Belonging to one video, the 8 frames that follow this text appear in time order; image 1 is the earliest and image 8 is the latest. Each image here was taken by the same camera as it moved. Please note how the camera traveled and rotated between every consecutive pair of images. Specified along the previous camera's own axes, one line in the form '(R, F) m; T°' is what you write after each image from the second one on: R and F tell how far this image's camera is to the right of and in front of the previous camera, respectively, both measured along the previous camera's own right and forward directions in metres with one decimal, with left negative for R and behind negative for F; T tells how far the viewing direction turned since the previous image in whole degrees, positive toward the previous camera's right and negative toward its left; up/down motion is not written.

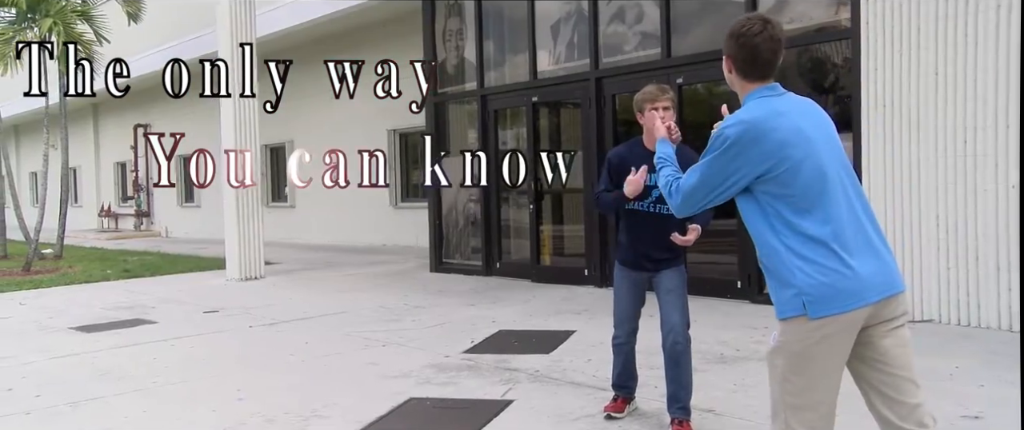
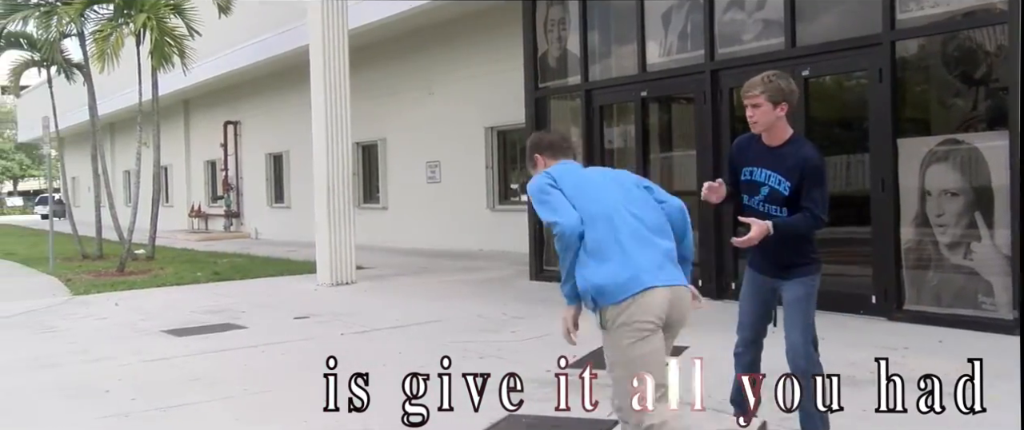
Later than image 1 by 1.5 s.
(-0.2, +0.9) m; -5°
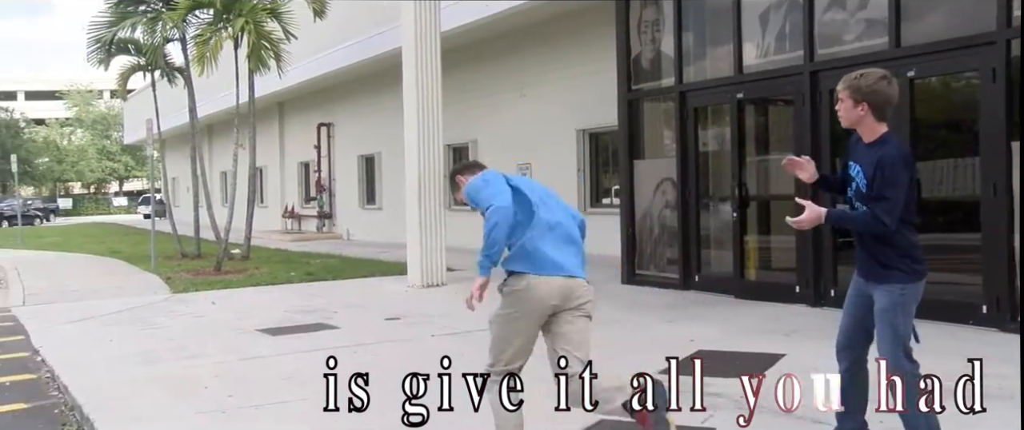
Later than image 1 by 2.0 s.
(-0.3, +0.1) m; -4°
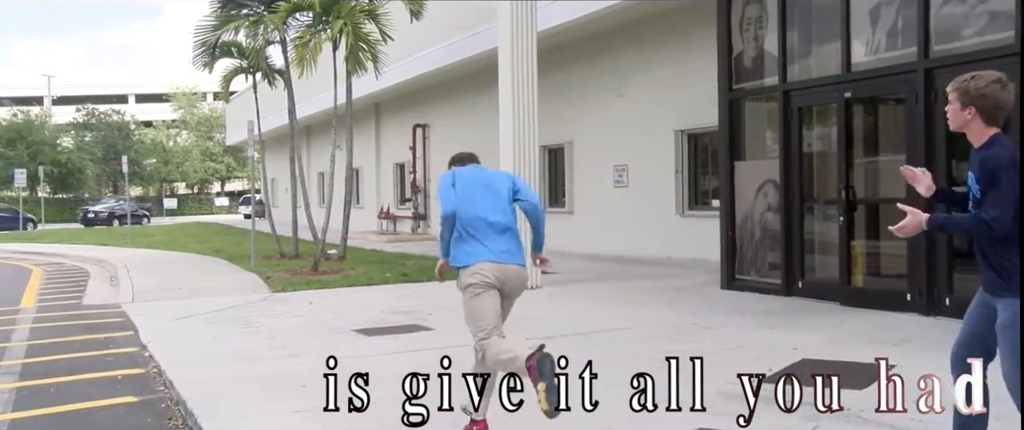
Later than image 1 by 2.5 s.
(-0.2, +0.1) m; -5°
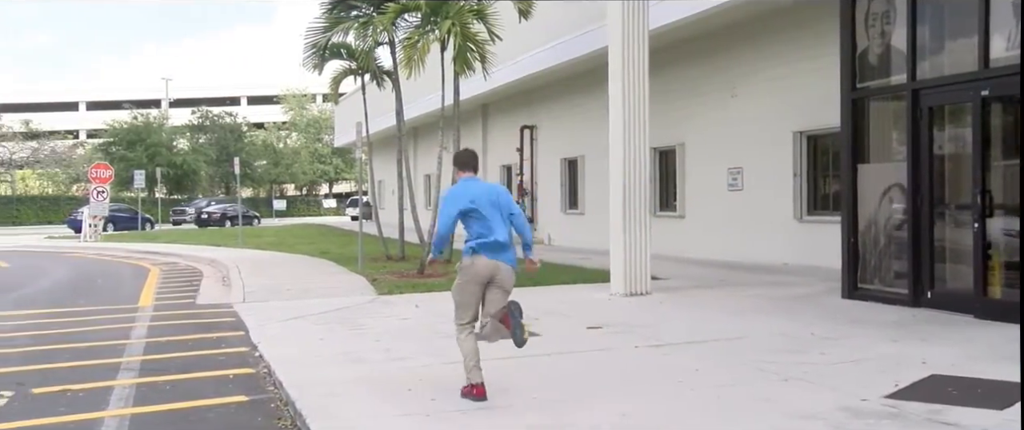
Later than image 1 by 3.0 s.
(-0.2, +0.3) m; -6°
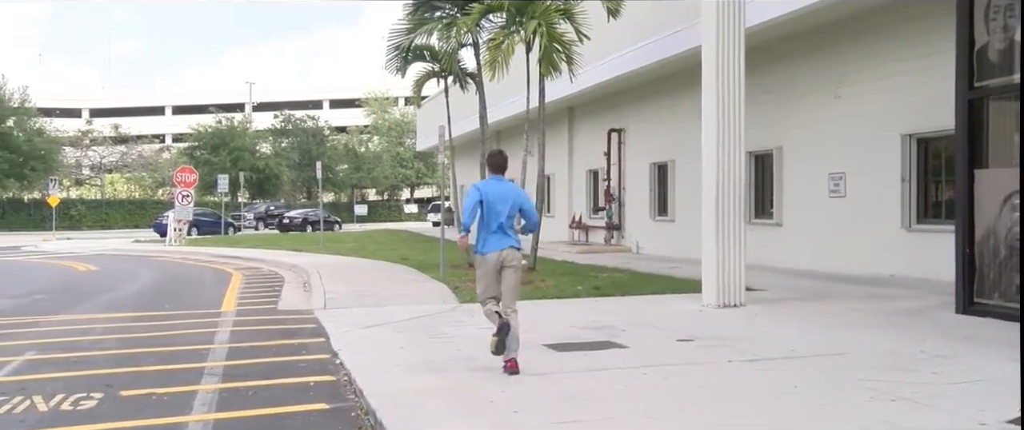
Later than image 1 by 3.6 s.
(0.0, +0.4) m; -5°
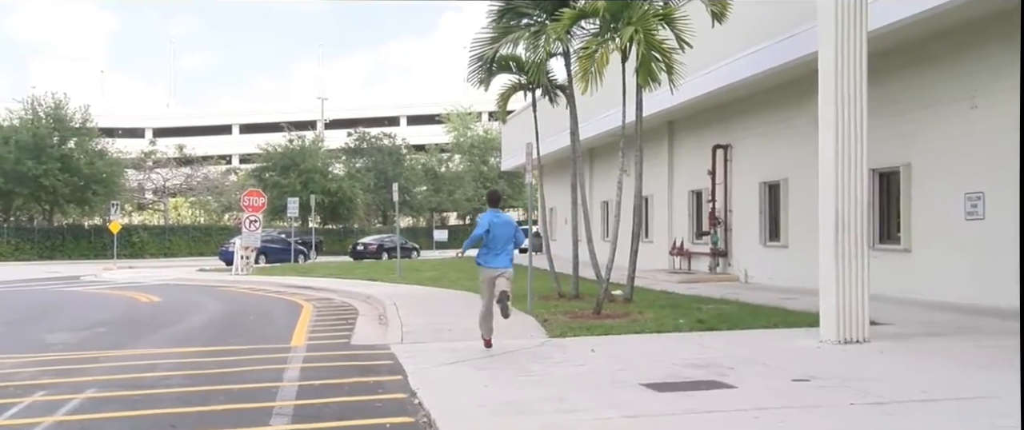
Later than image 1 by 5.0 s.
(-0.4, +1.0) m; -3°
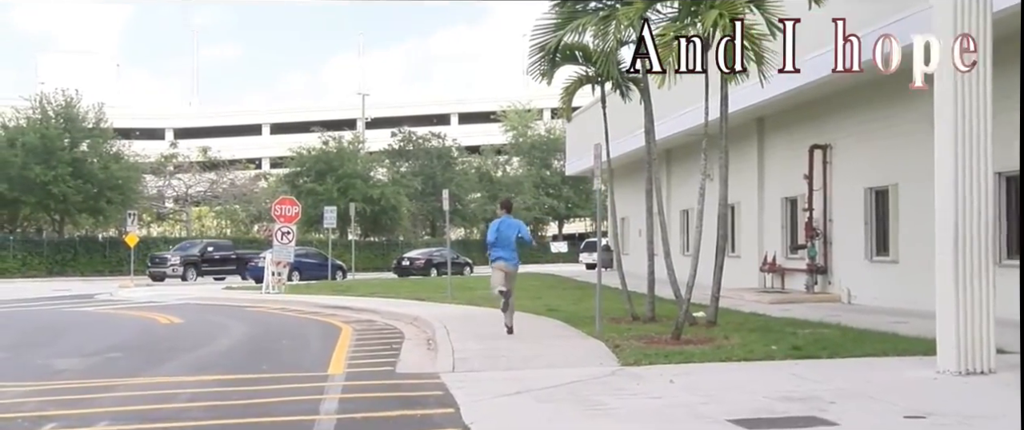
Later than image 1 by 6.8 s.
(-0.4, +1.3) m; -2°
